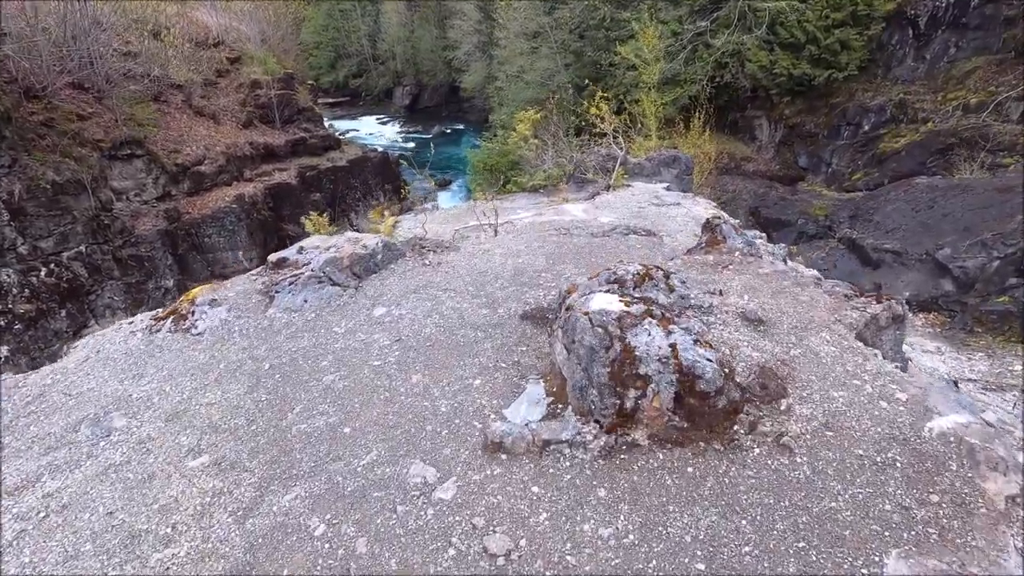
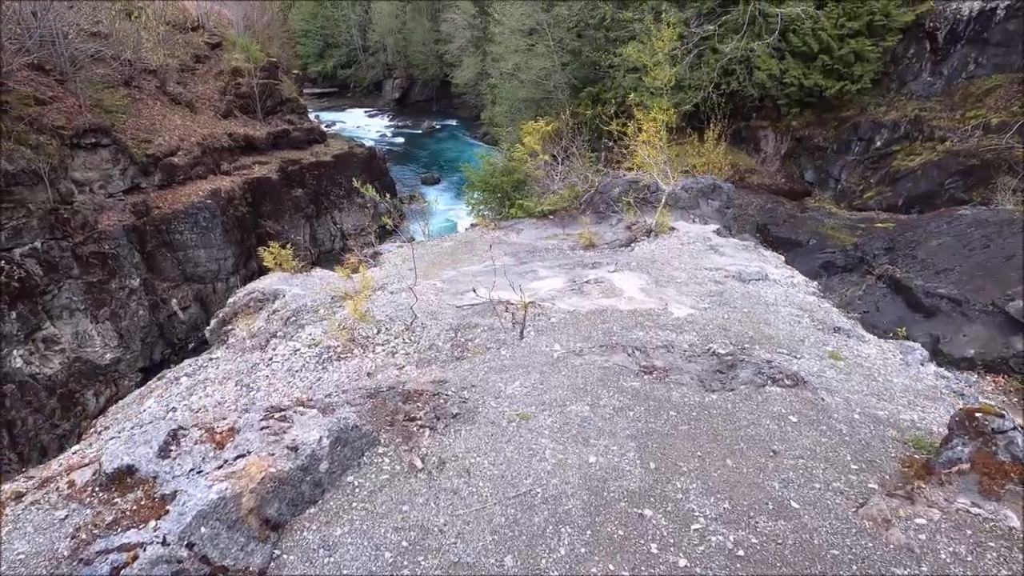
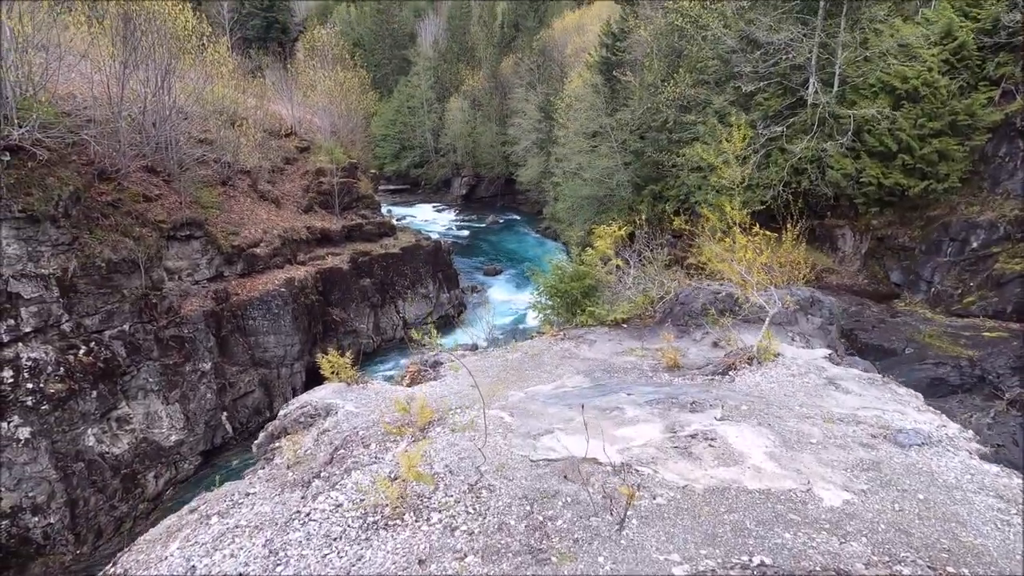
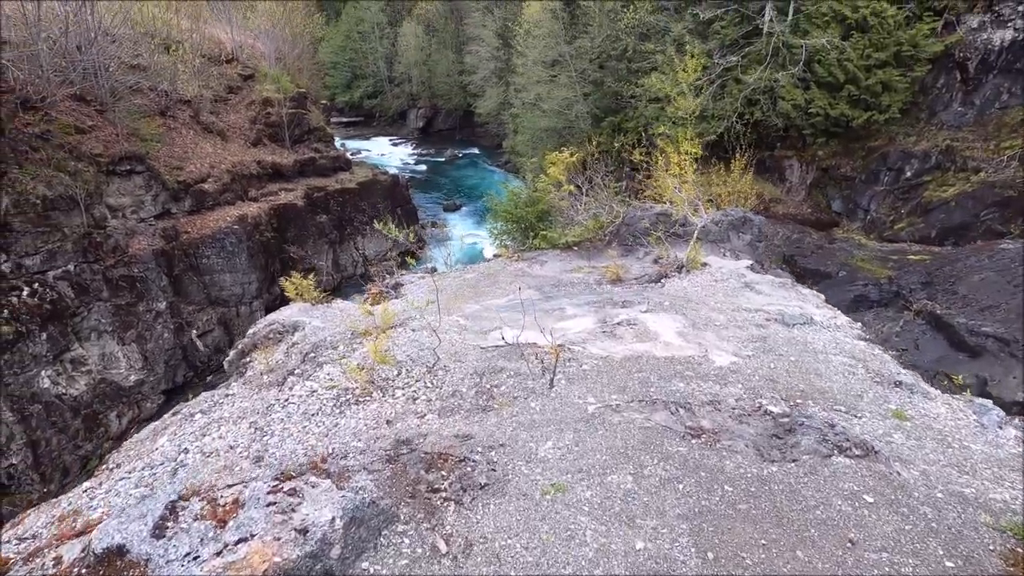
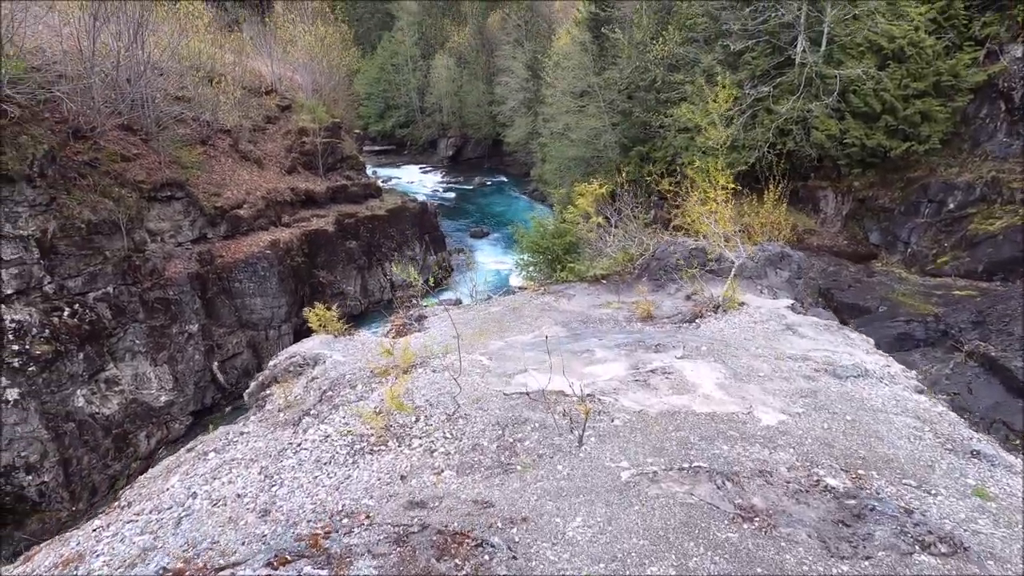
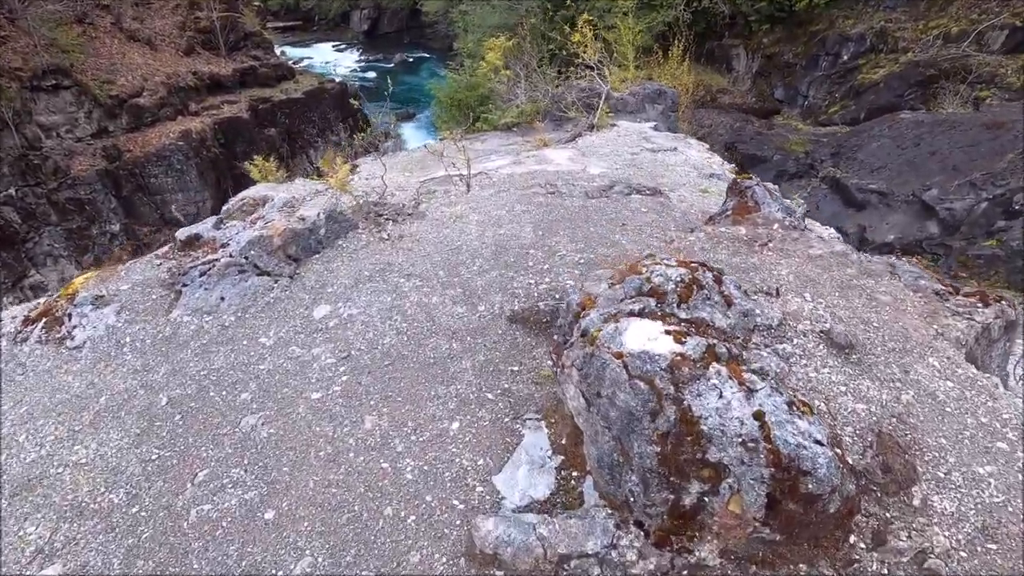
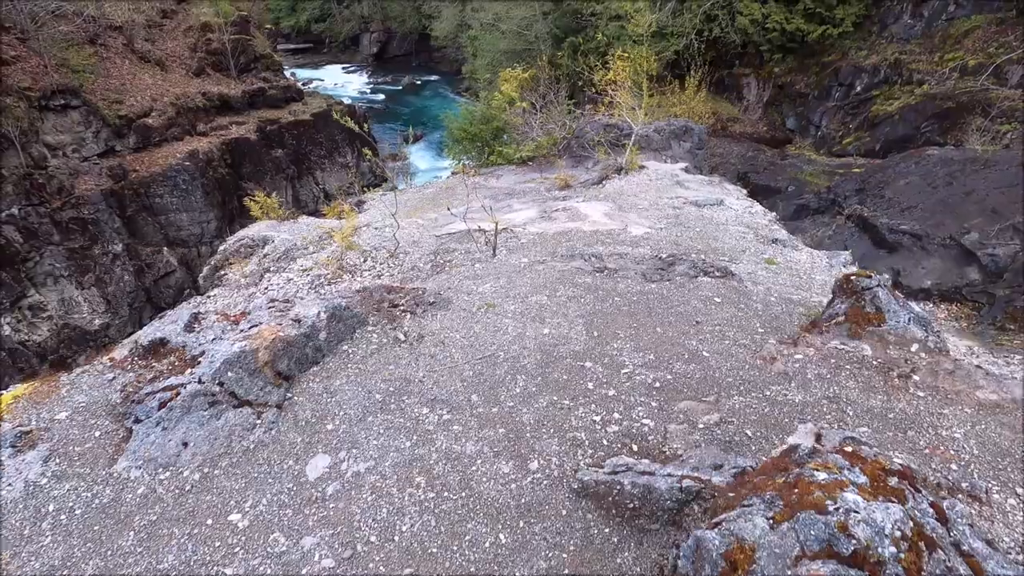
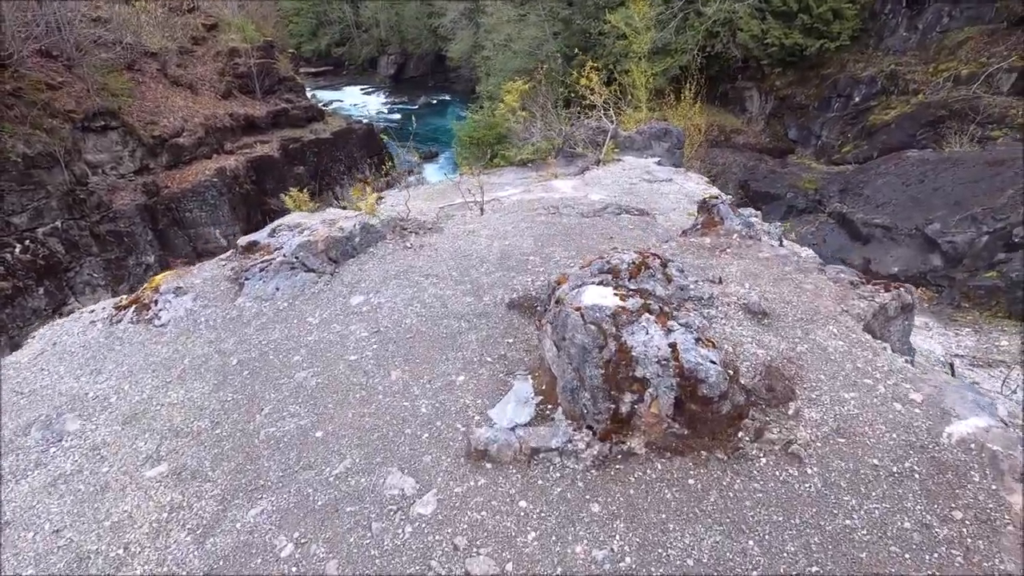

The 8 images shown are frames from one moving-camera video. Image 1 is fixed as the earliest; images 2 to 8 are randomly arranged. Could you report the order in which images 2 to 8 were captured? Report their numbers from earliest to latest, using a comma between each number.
8, 6, 7, 2, 4, 5, 3
